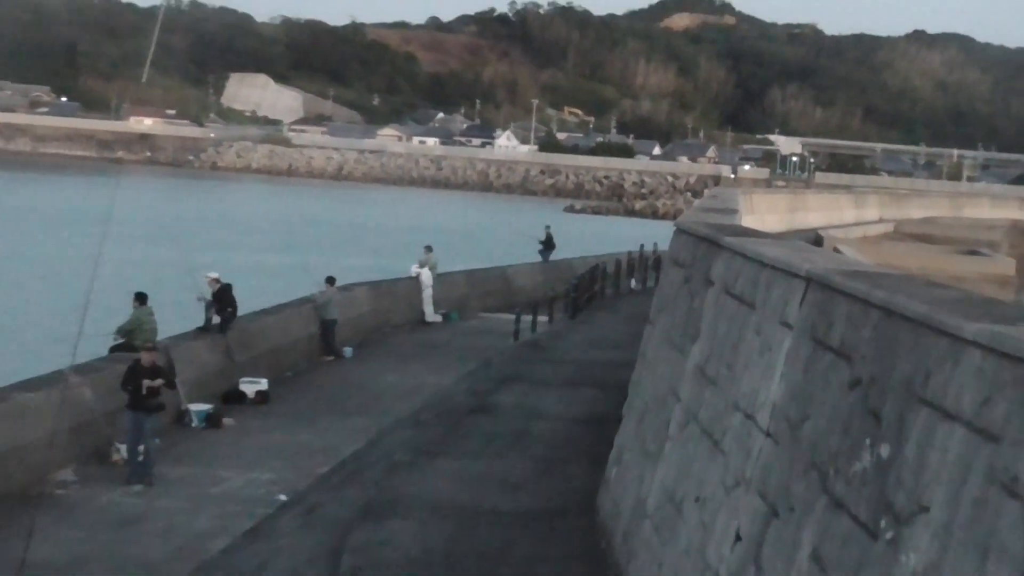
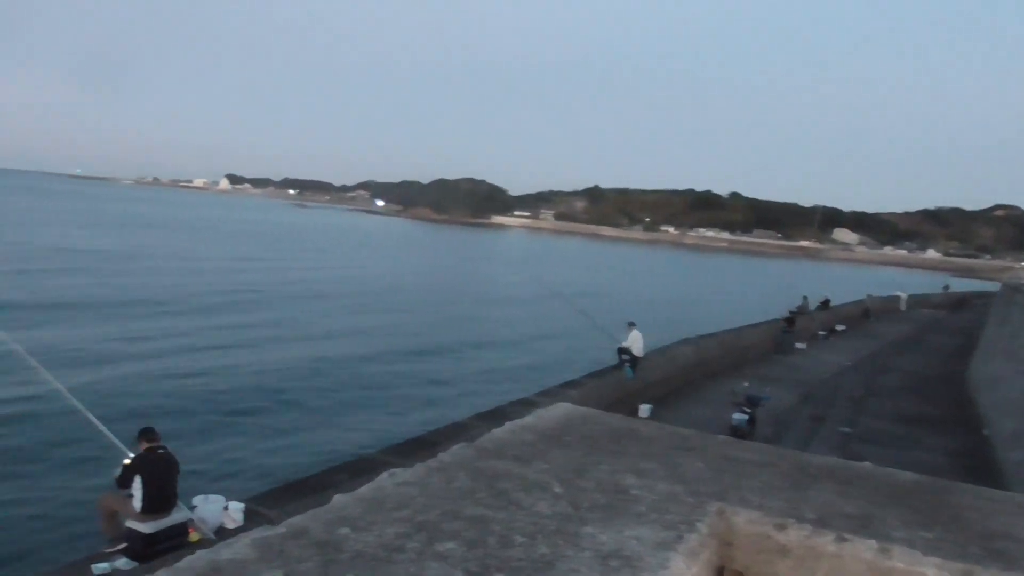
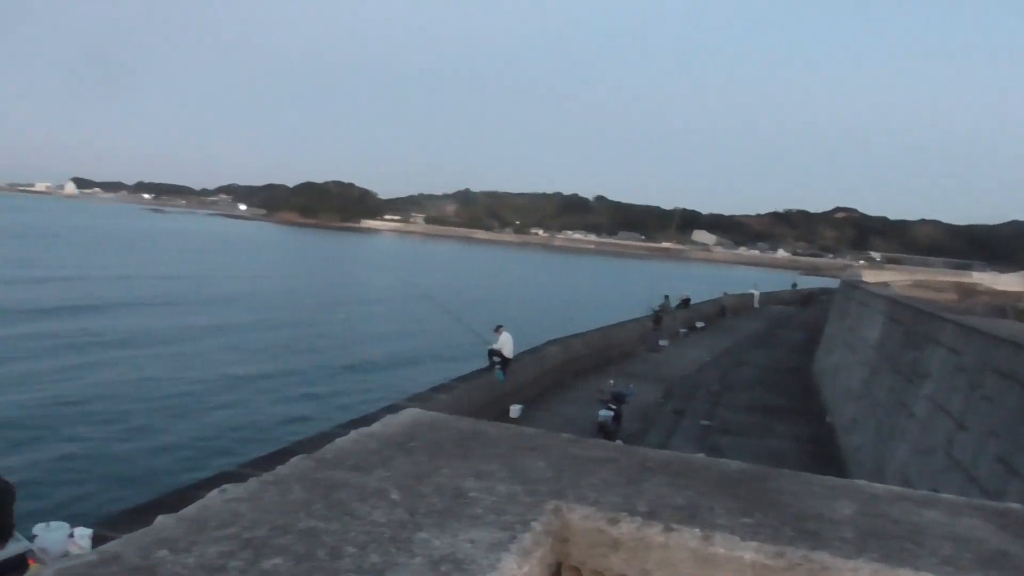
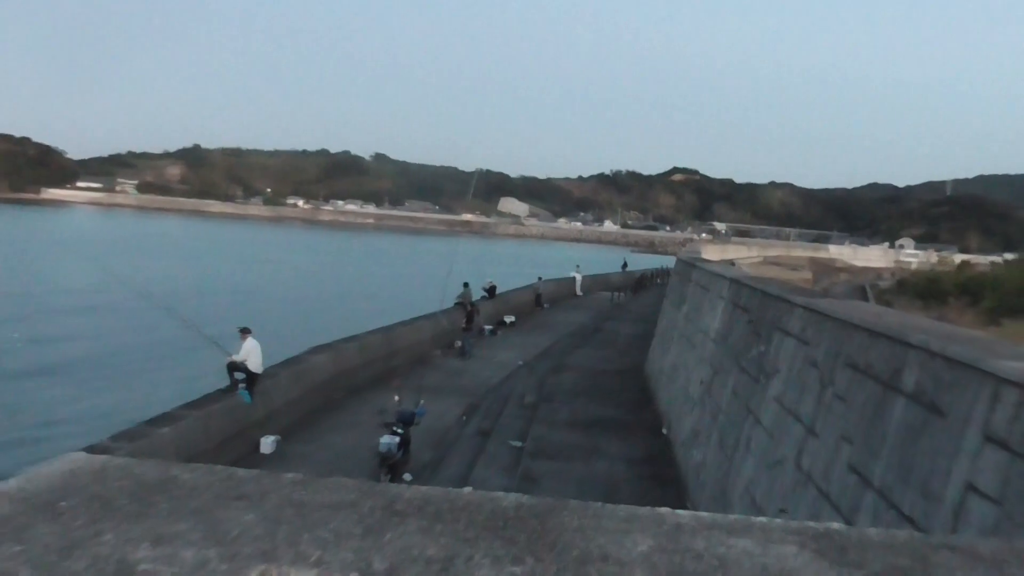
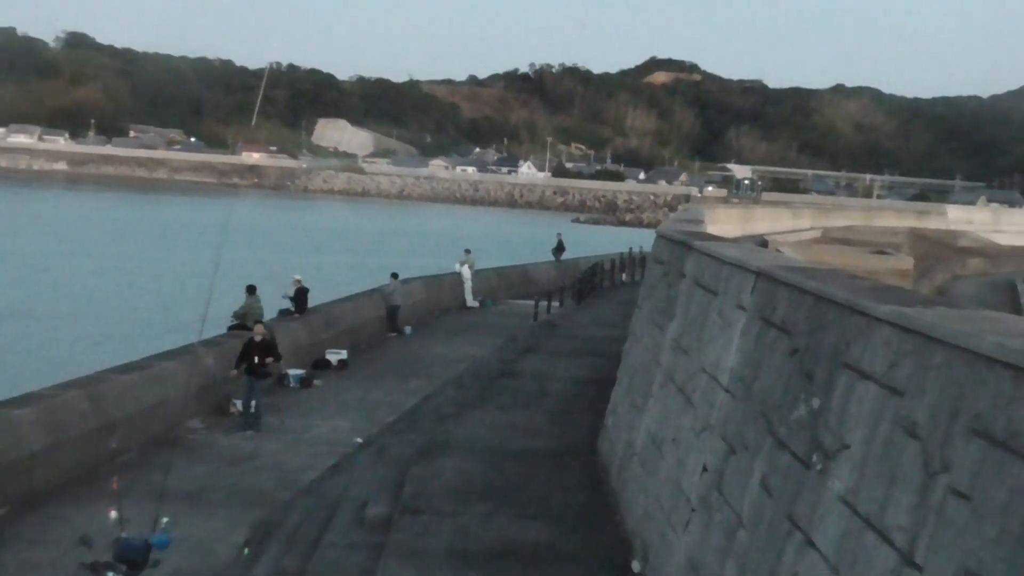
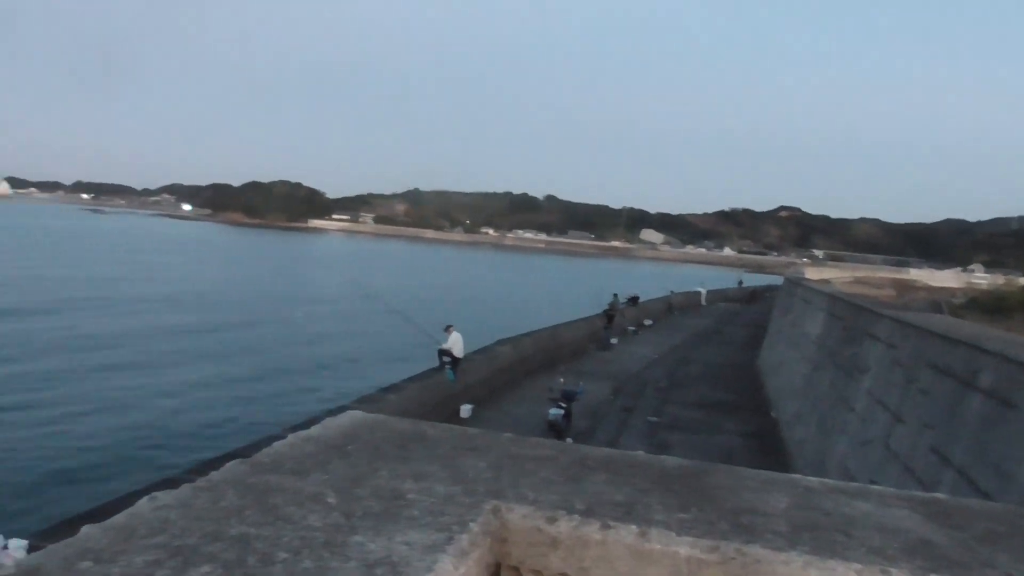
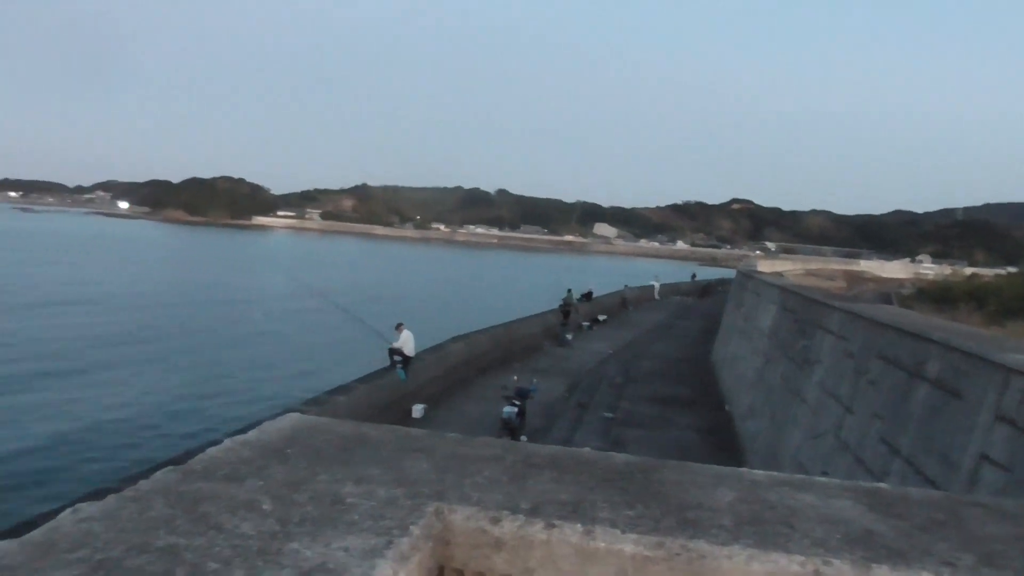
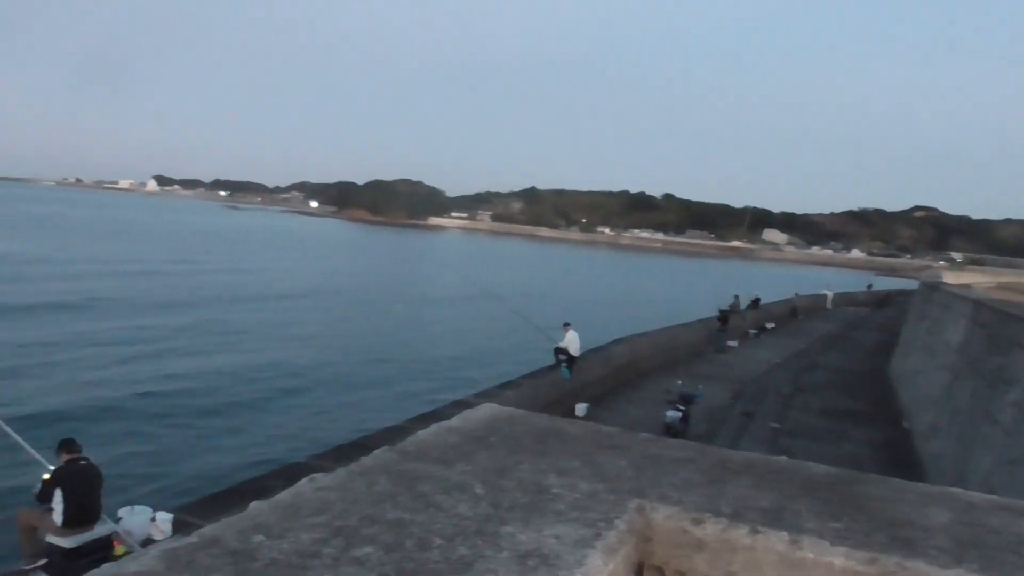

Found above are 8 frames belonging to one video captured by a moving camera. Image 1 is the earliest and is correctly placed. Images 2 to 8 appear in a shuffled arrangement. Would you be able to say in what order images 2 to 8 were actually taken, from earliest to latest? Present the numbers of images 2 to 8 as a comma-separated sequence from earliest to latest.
5, 4, 7, 6, 3, 8, 2
